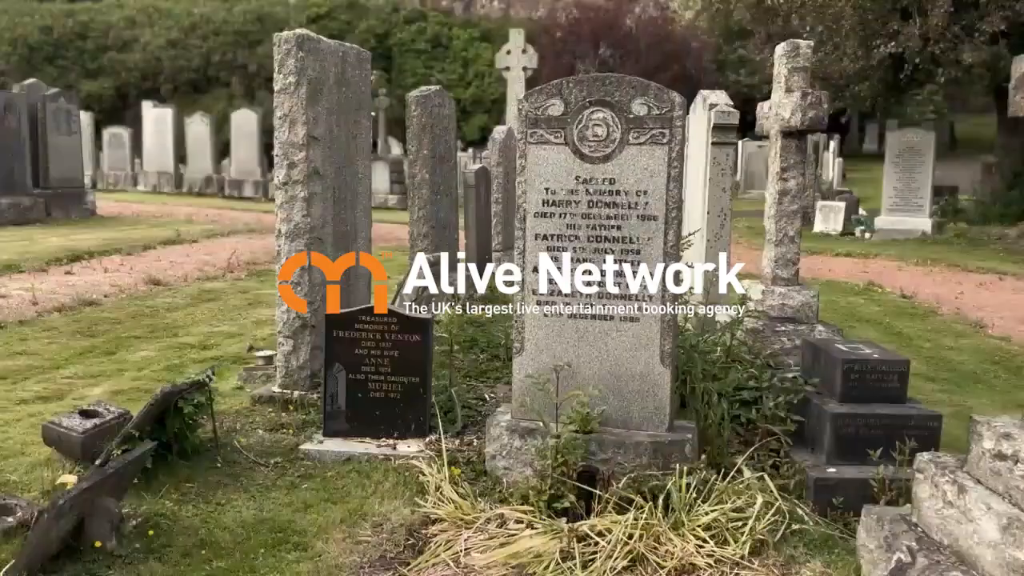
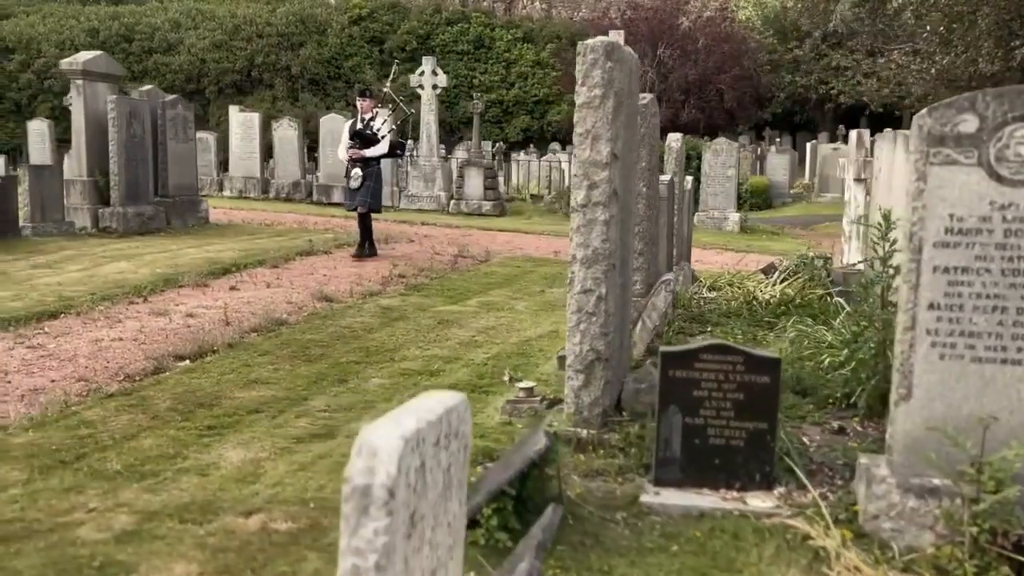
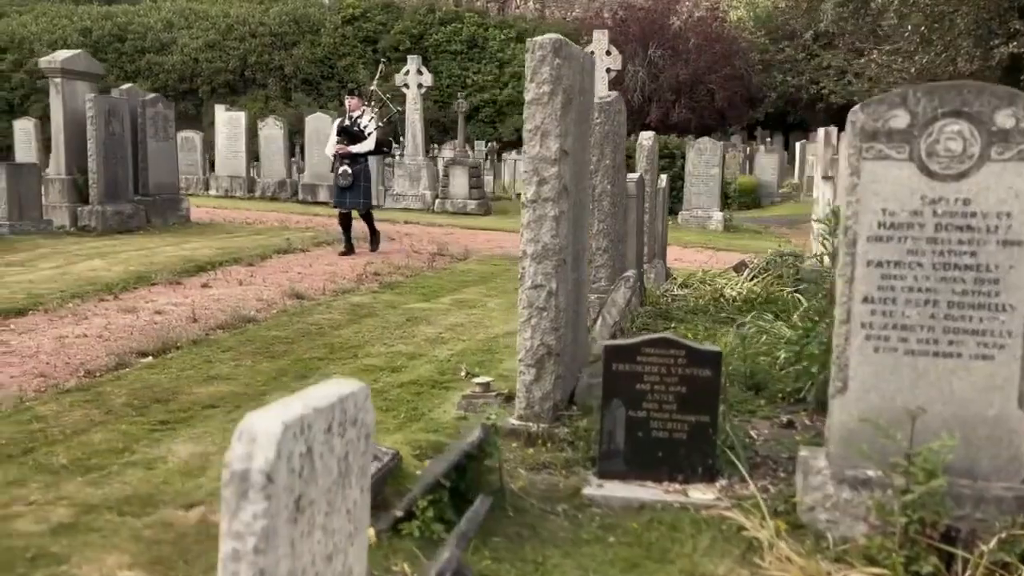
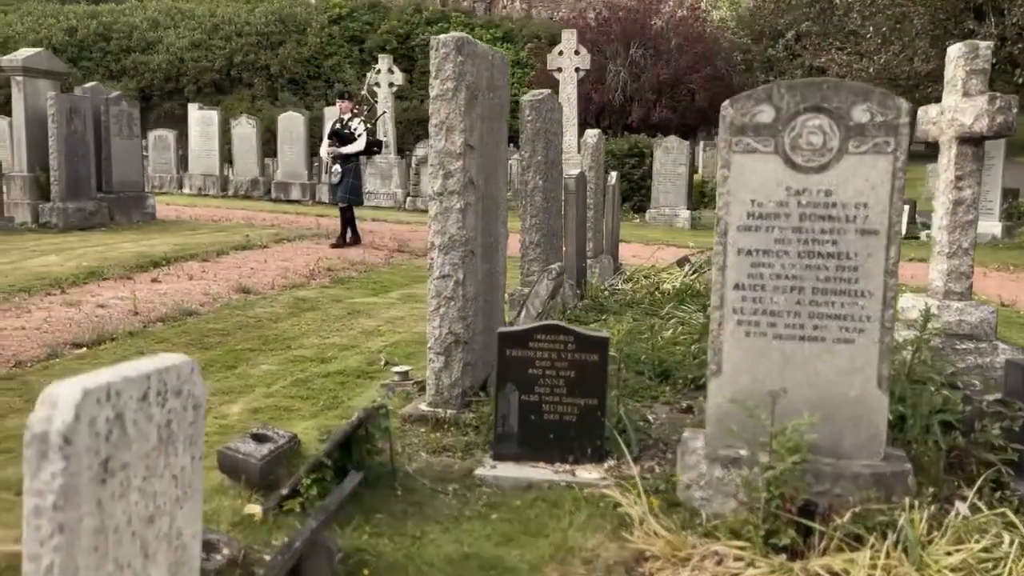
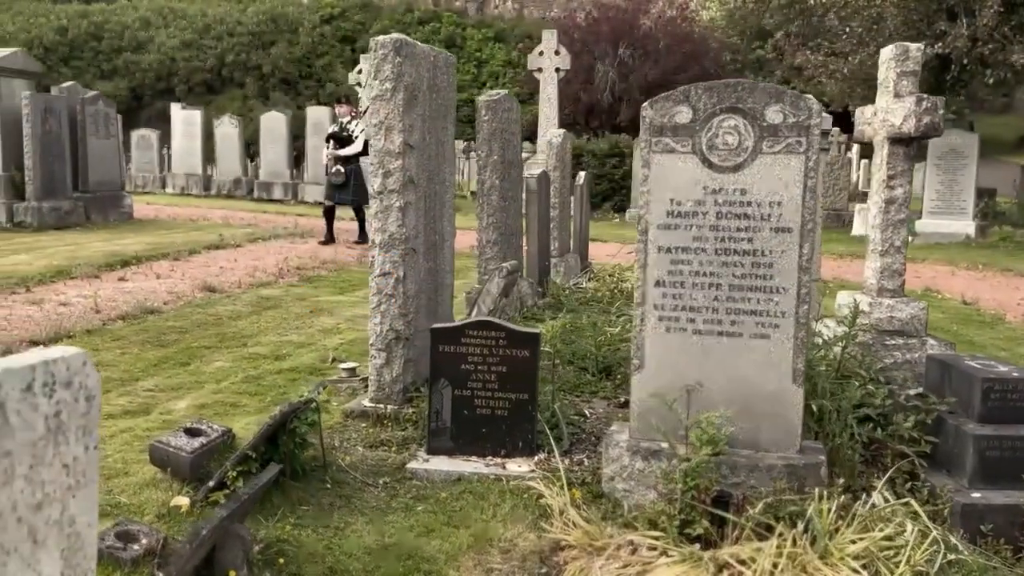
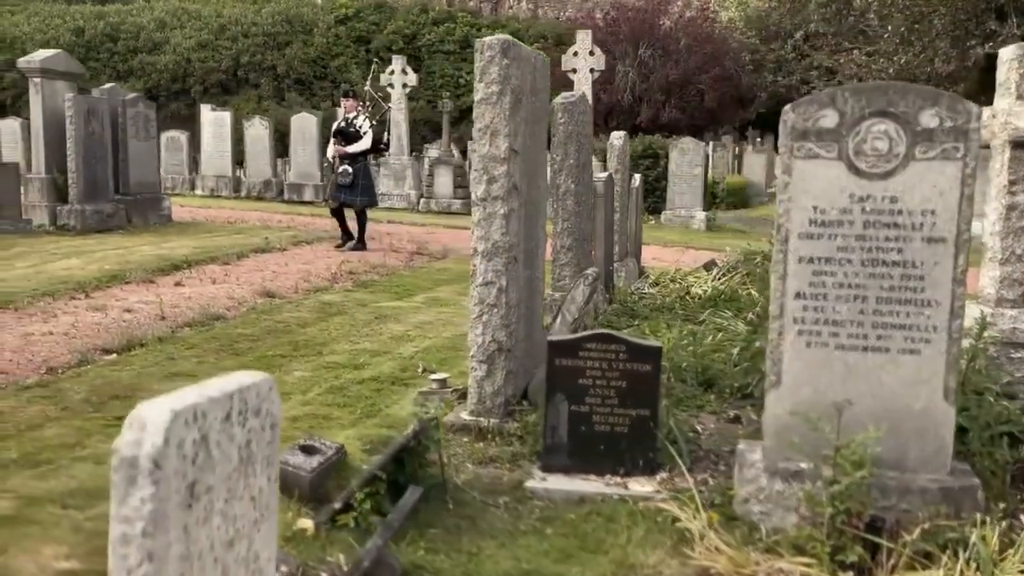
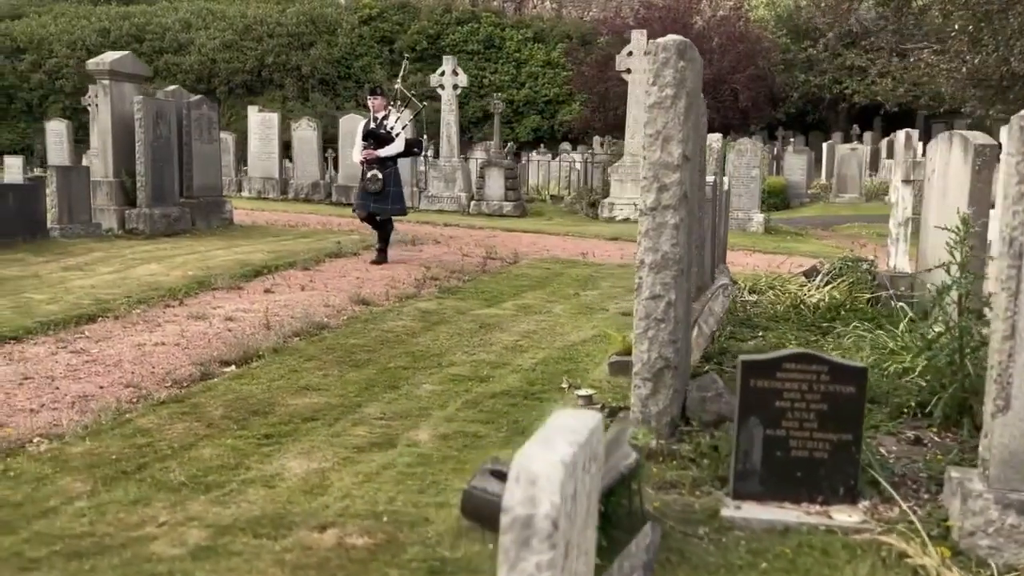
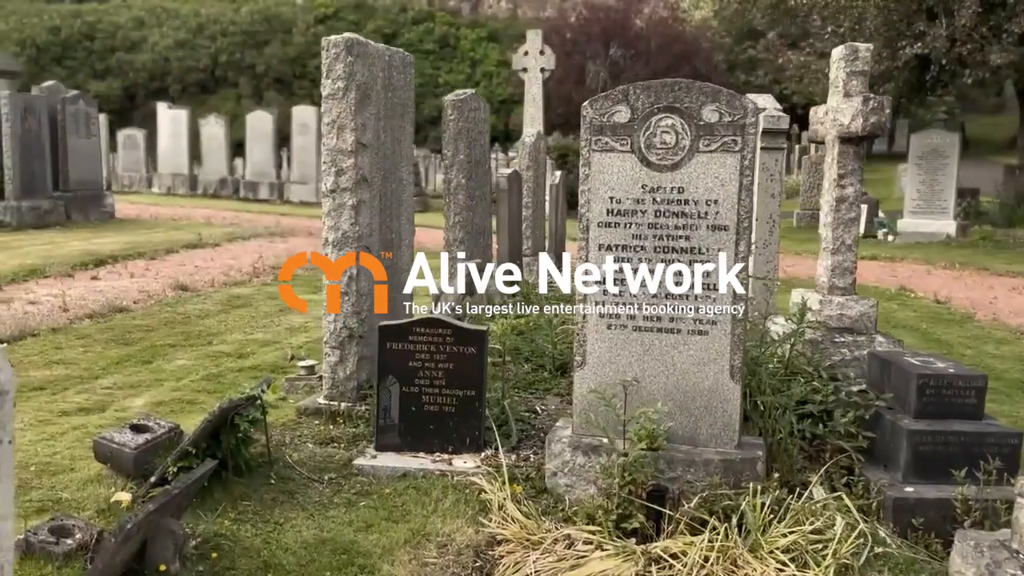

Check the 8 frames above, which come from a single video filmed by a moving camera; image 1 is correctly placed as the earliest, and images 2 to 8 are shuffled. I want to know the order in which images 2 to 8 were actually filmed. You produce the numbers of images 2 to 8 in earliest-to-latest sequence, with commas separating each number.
8, 5, 4, 6, 3, 2, 7
